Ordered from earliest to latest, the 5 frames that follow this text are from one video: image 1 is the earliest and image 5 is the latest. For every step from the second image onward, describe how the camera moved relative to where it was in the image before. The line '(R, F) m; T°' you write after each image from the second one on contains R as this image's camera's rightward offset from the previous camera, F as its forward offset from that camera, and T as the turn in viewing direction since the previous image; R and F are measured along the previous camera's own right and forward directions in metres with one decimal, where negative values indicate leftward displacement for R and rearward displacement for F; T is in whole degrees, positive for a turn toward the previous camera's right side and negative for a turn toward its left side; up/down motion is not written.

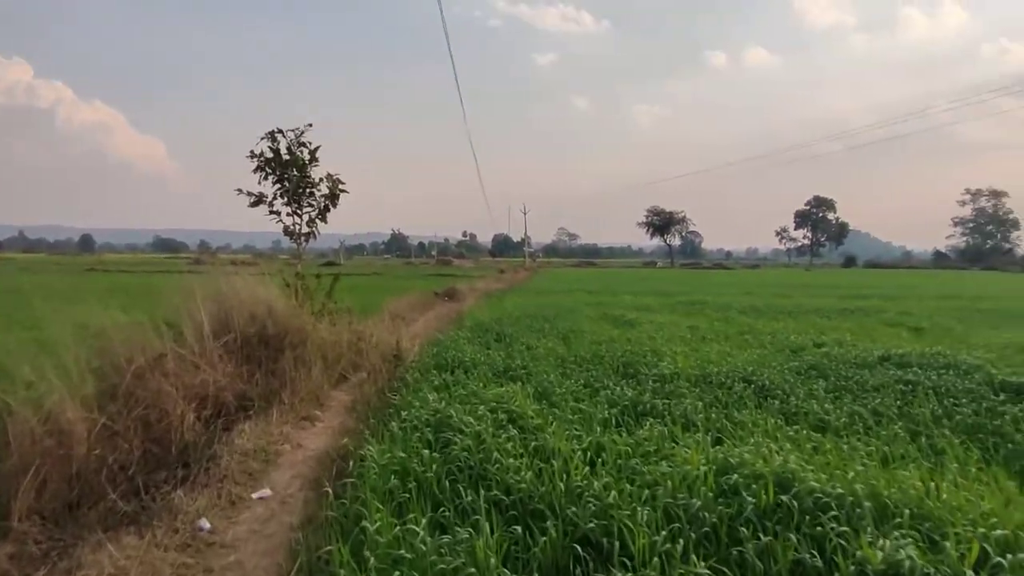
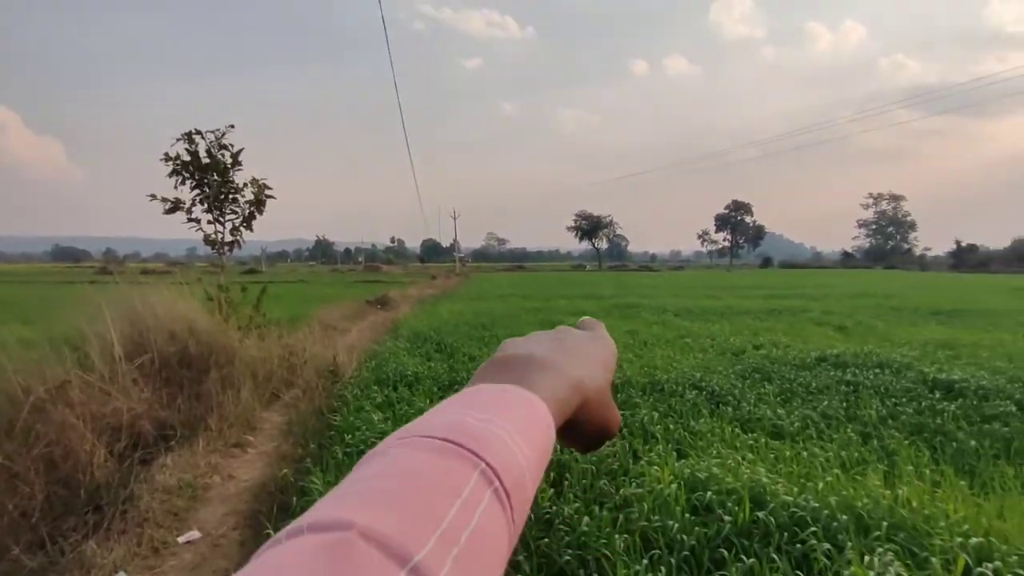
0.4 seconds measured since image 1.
(-0.2, +0.3) m; +6°
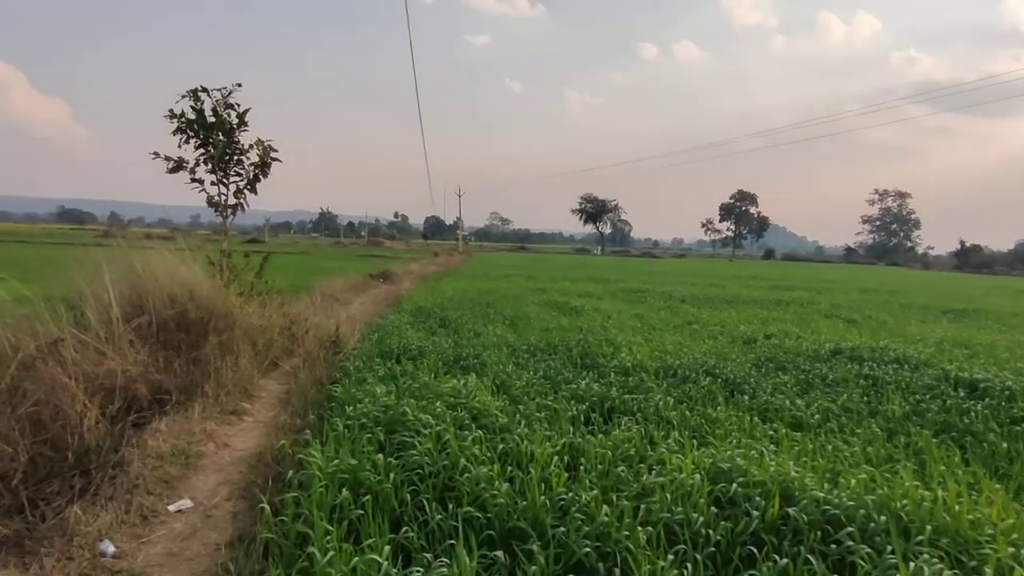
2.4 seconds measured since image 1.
(-0.1, +0.3) m; 0°
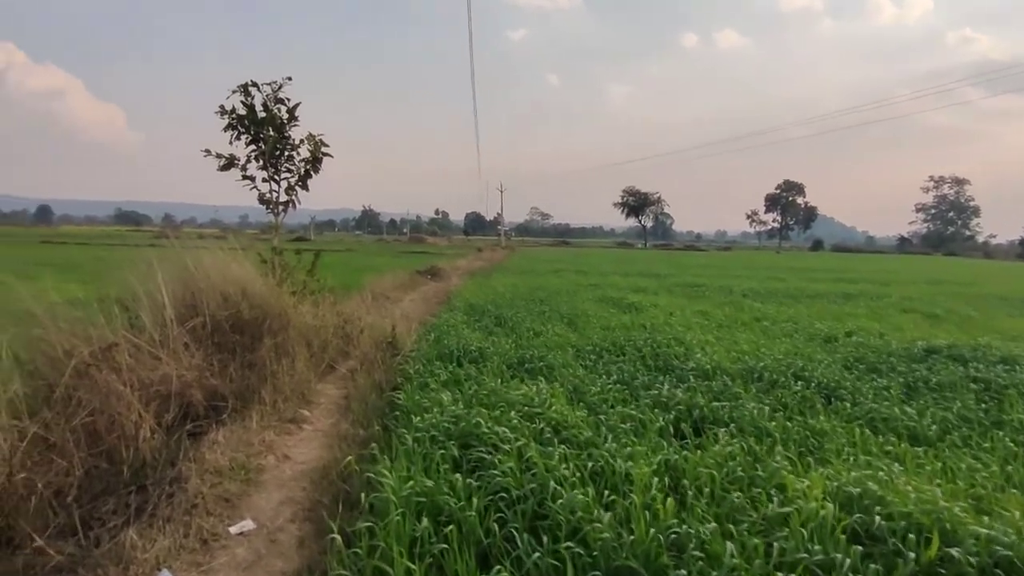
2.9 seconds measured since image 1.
(-0.3, +0.5) m; -4°
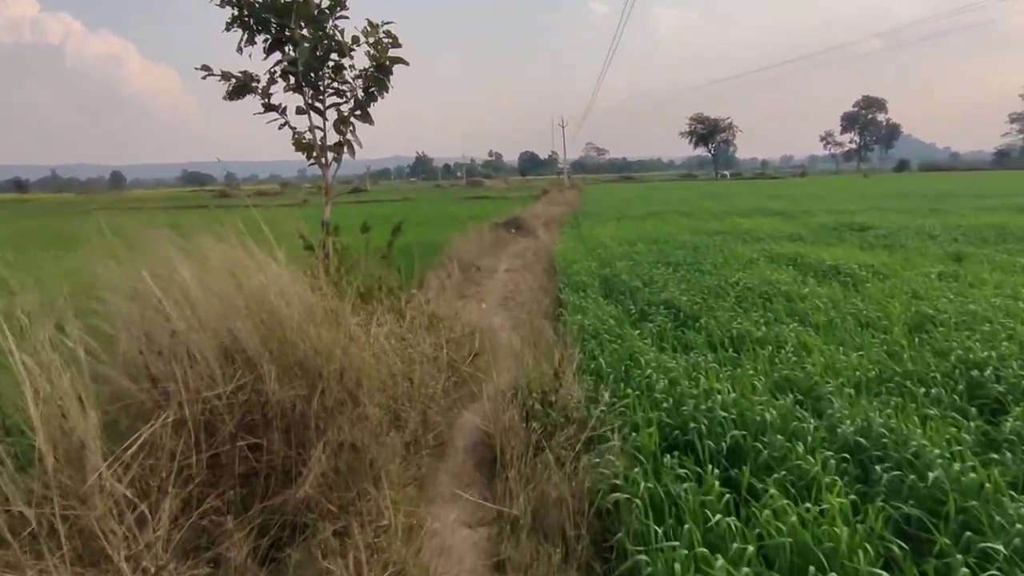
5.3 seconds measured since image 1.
(-1.5, +4.2) m; -5°
